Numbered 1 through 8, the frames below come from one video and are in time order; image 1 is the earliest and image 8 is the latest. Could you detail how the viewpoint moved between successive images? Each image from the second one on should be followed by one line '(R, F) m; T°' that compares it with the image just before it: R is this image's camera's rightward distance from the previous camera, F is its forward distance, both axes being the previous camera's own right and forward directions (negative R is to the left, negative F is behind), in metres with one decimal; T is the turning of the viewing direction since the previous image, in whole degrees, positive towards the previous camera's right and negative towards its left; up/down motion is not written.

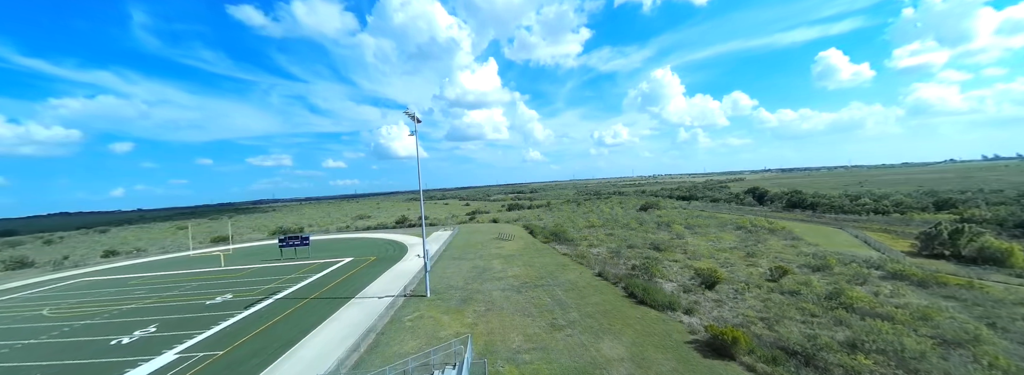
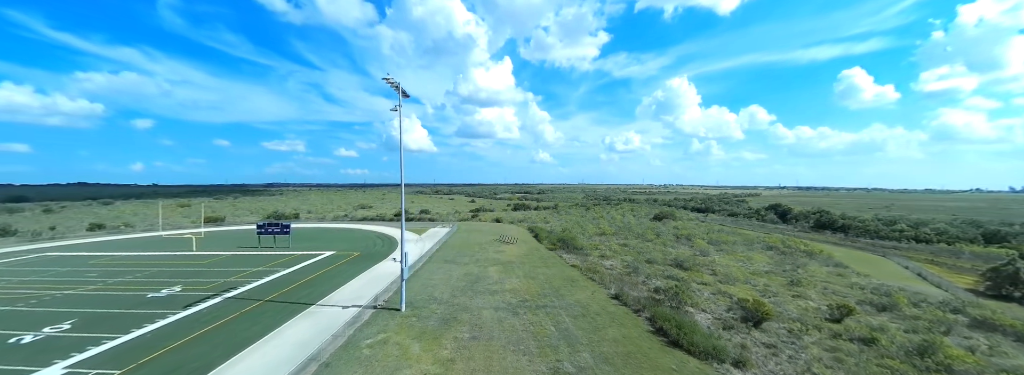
(+0.2, +4.2) m; -1°
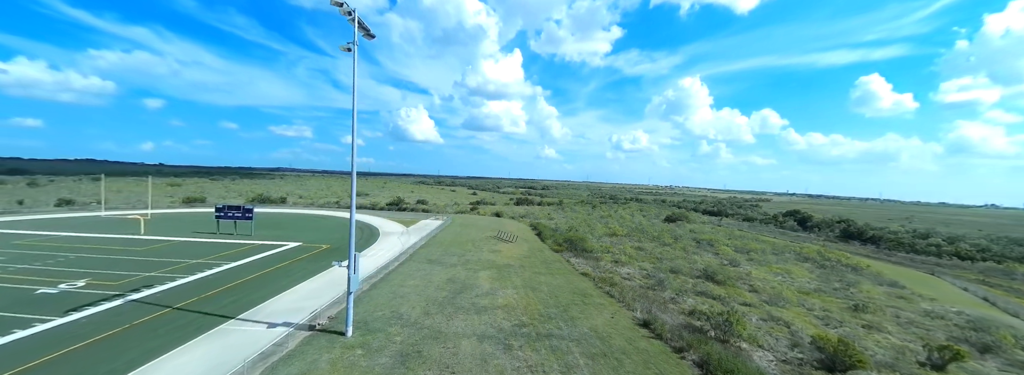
(+0.2, +5.0) m; -1°
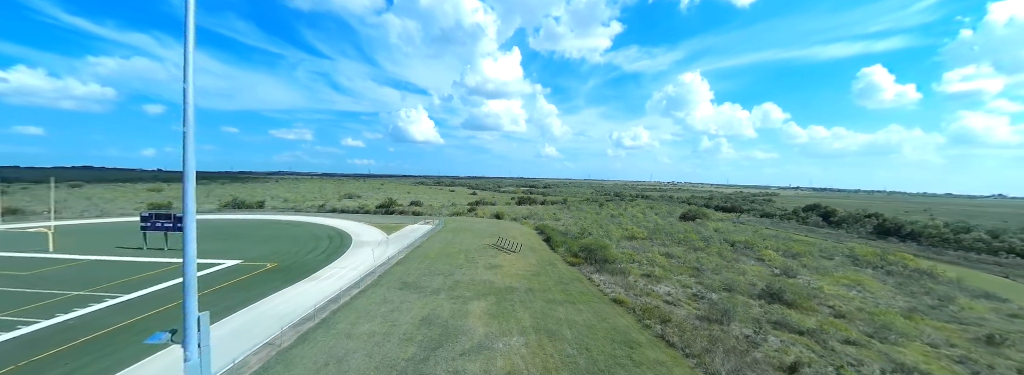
(-0.1, +5.9) m; 0°
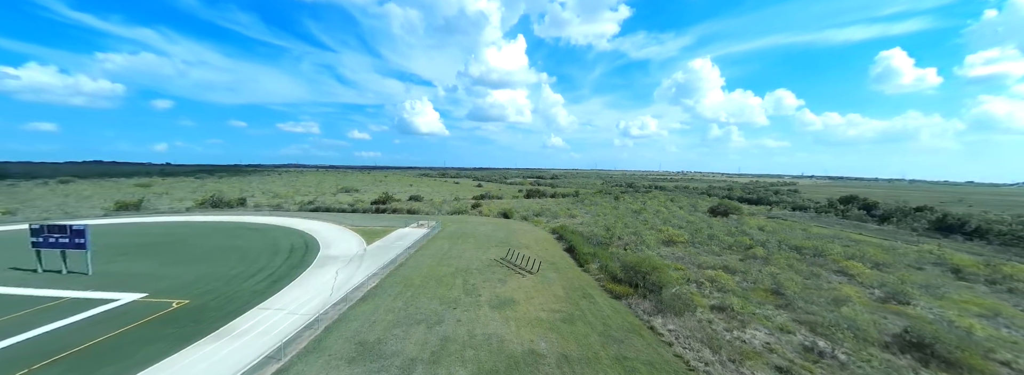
(-0.5, +6.3) m; -1°
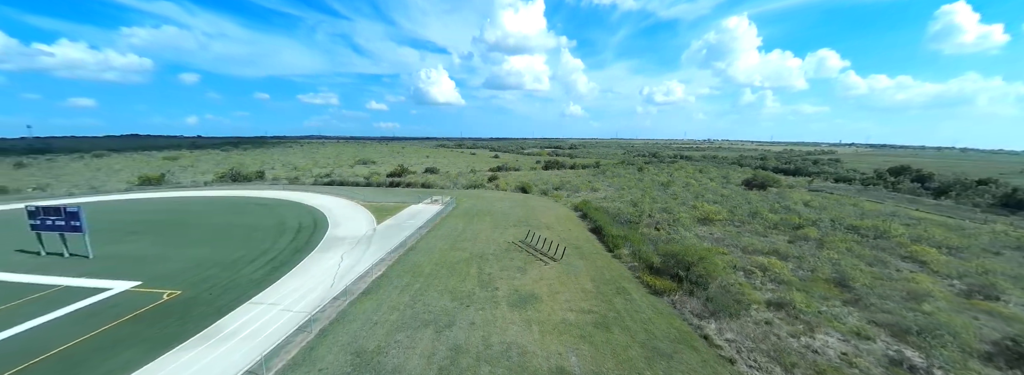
(-0.1, +2.2) m; -3°
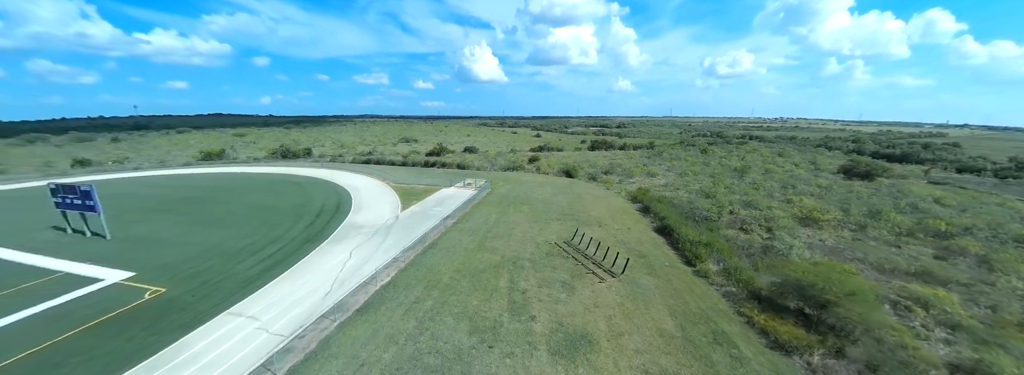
(-0.1, +3.6) m; -8°
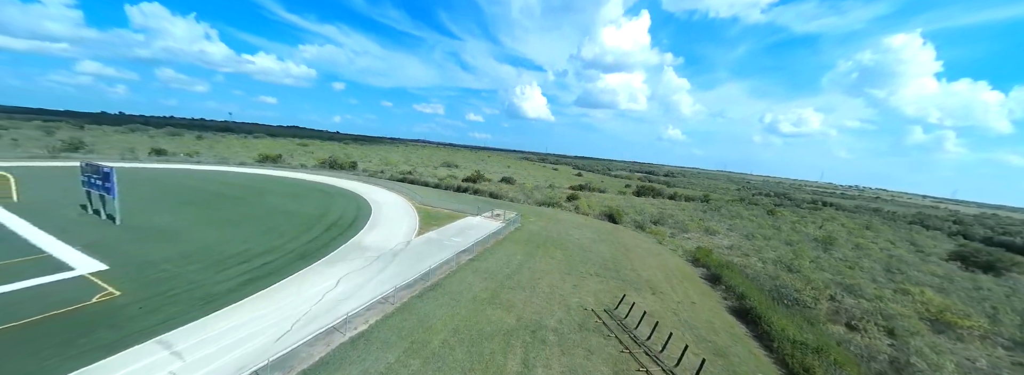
(+0.2, +2.8) m; -7°
